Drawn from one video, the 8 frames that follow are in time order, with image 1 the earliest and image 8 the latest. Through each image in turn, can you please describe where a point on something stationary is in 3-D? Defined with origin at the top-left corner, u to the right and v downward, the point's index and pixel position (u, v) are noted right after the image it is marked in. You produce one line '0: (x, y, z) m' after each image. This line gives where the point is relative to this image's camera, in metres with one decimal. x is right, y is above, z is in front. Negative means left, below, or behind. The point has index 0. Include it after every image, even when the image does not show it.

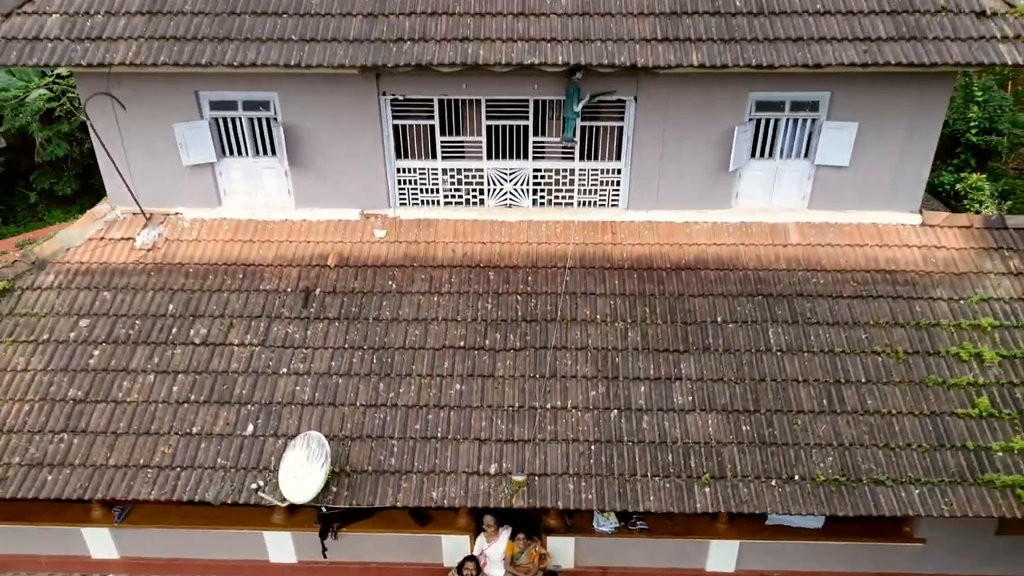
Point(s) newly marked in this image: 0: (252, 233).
0: (-1.9, +0.4, +4.7) m
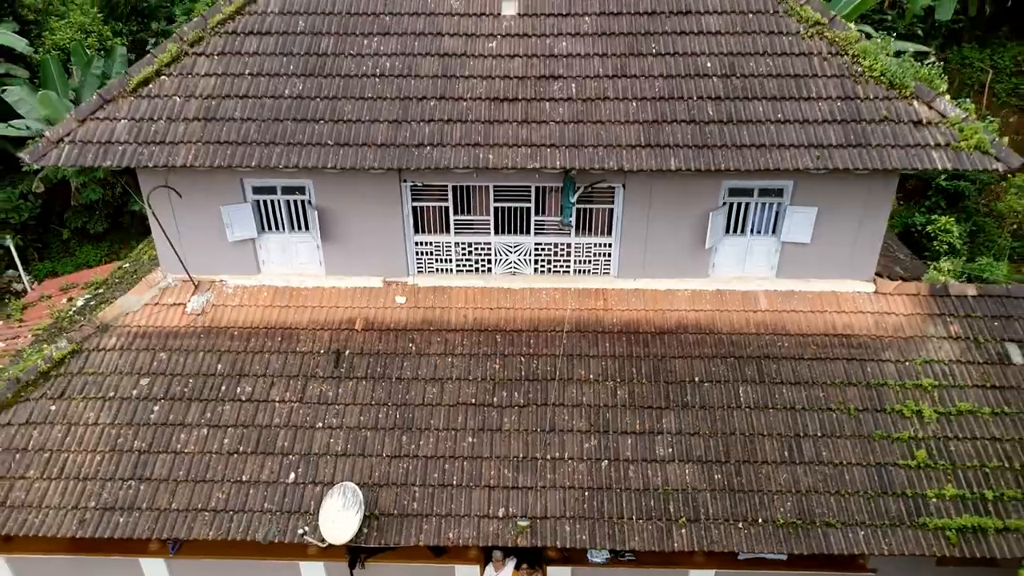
0: (-1.9, -0.1, +5.3) m
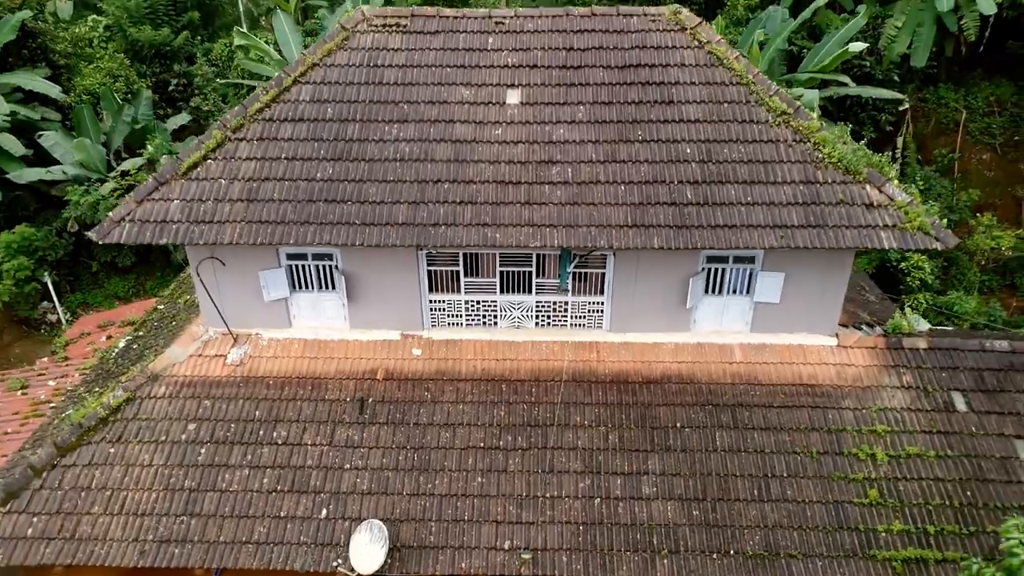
0: (-1.9, -0.6, +5.9) m
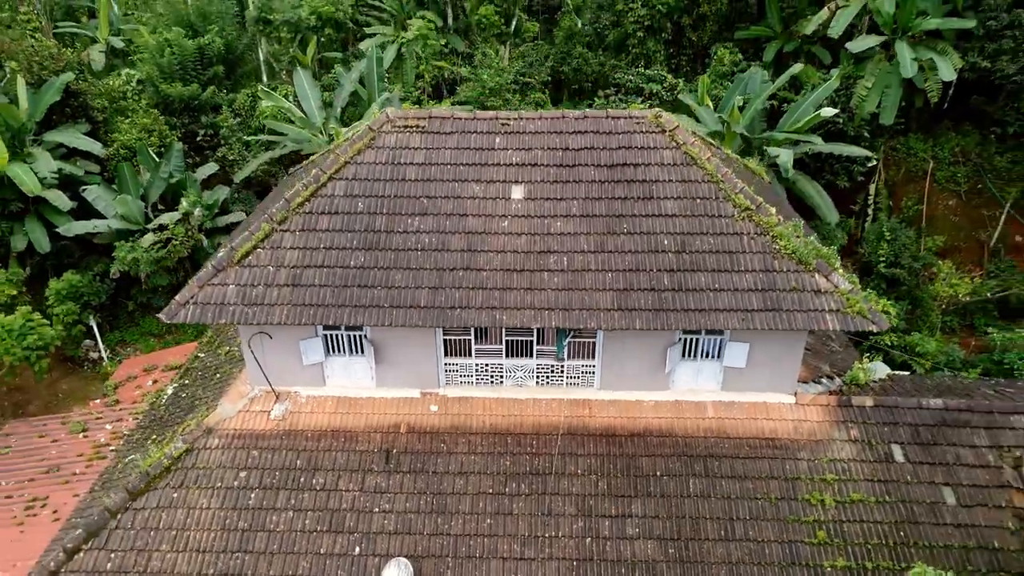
0: (-1.8, -1.3, +6.9) m
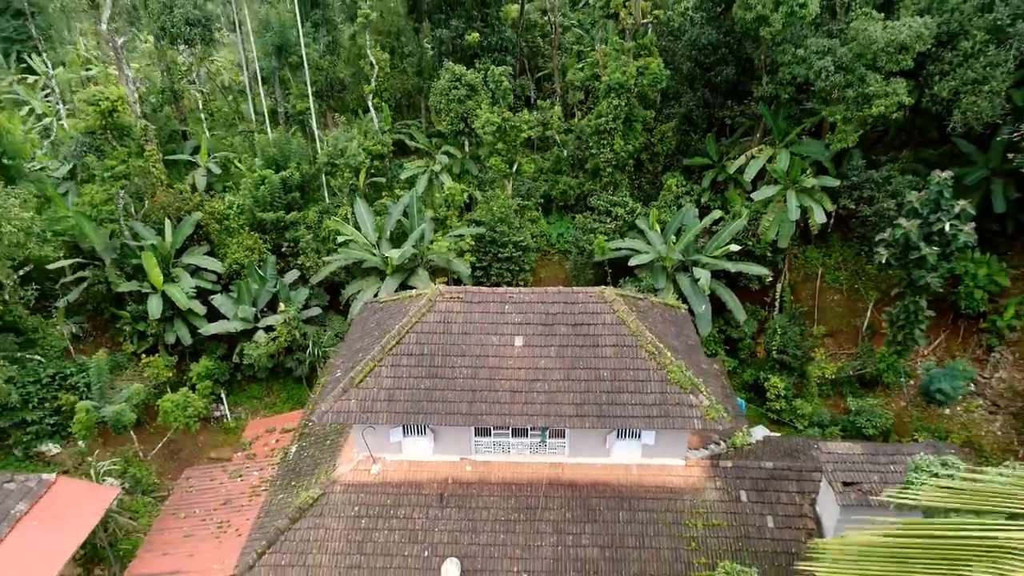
0: (-1.8, -3.3, +11.3) m
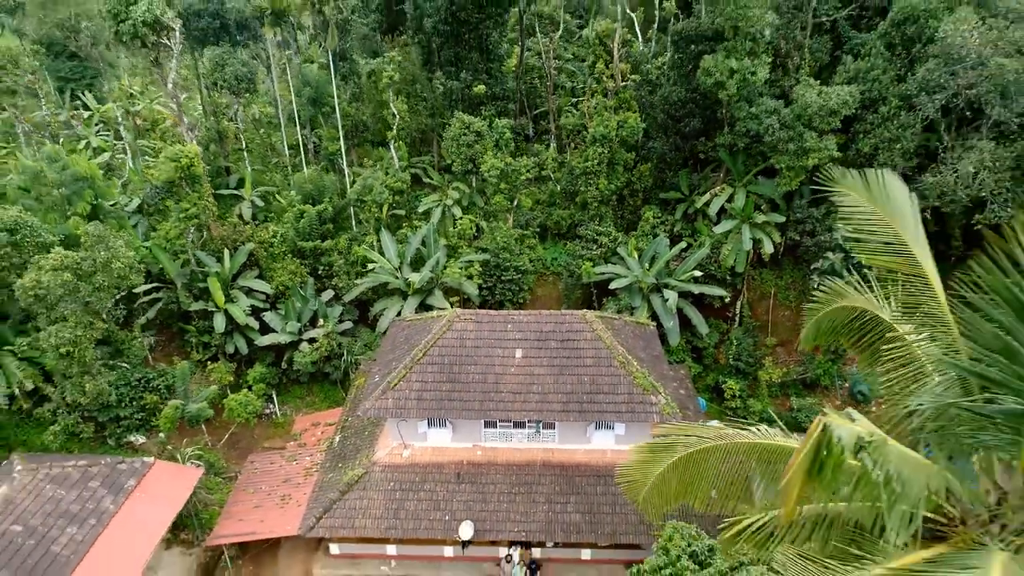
0: (-1.7, -3.8, +14.4) m
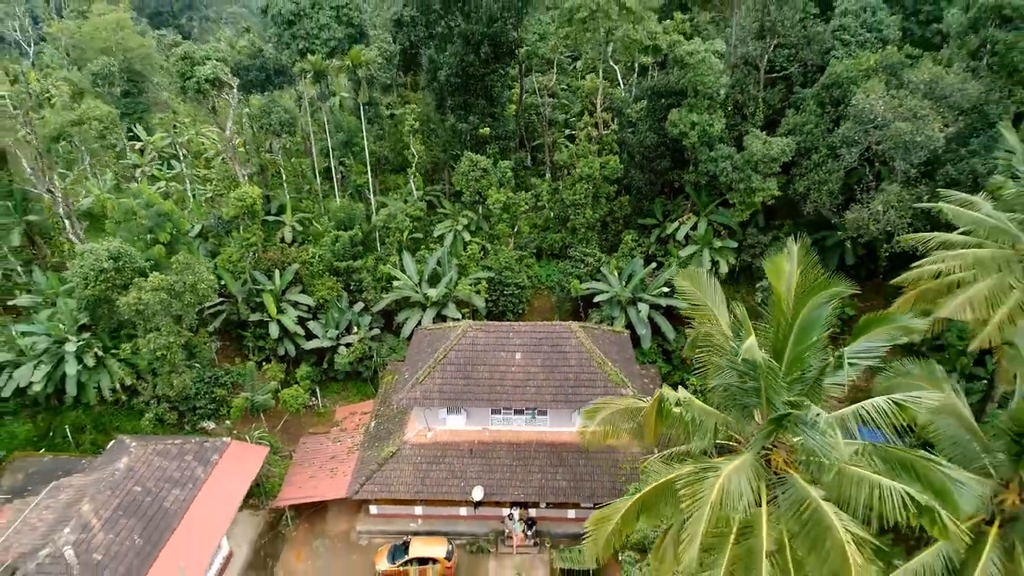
0: (-1.7, -4.3, +18.2) m
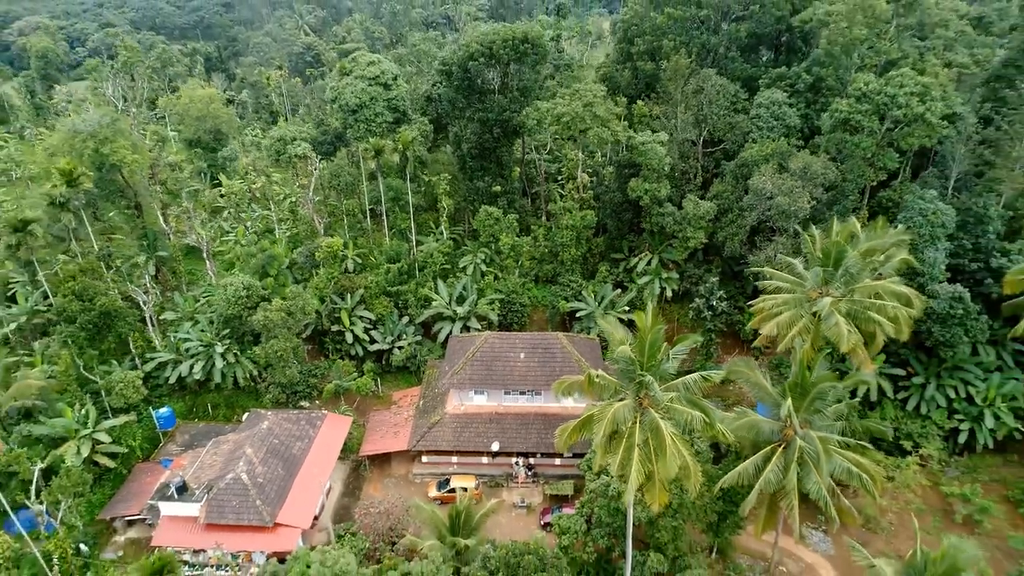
0: (-1.5, -5.3, +26.9) m
